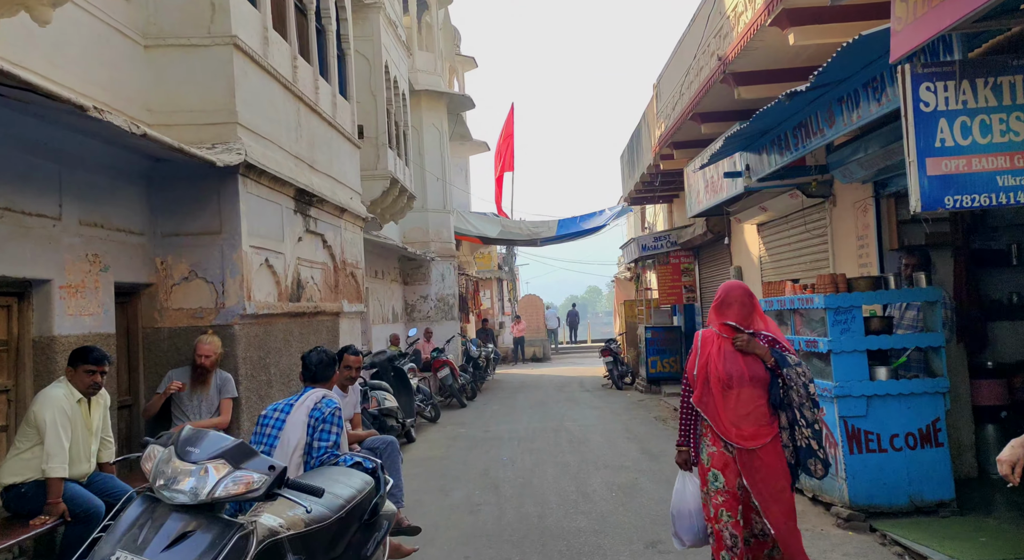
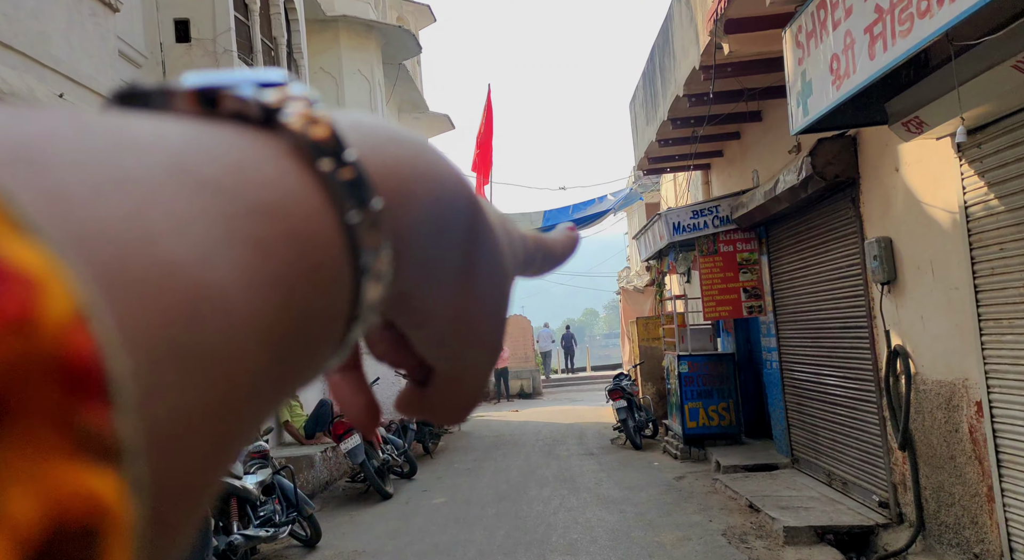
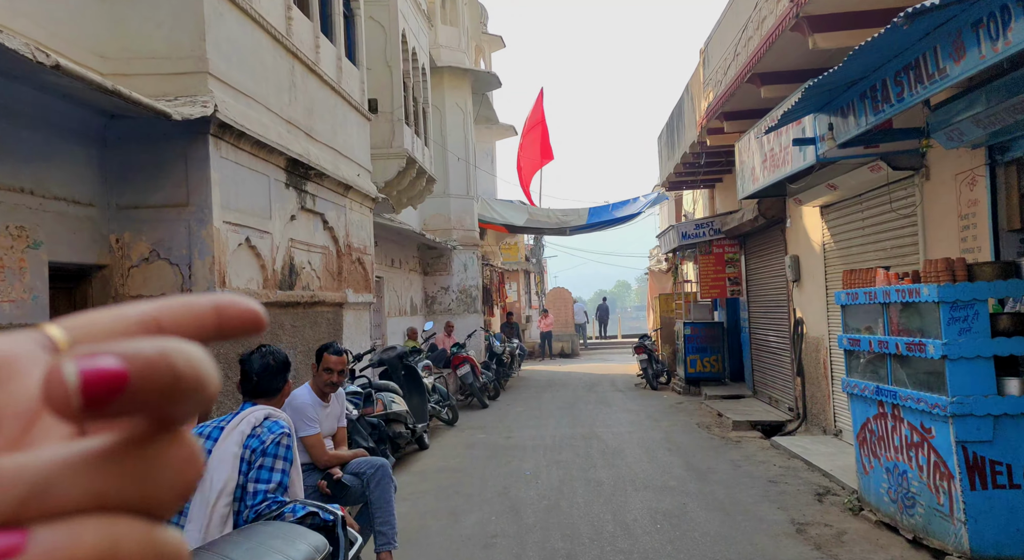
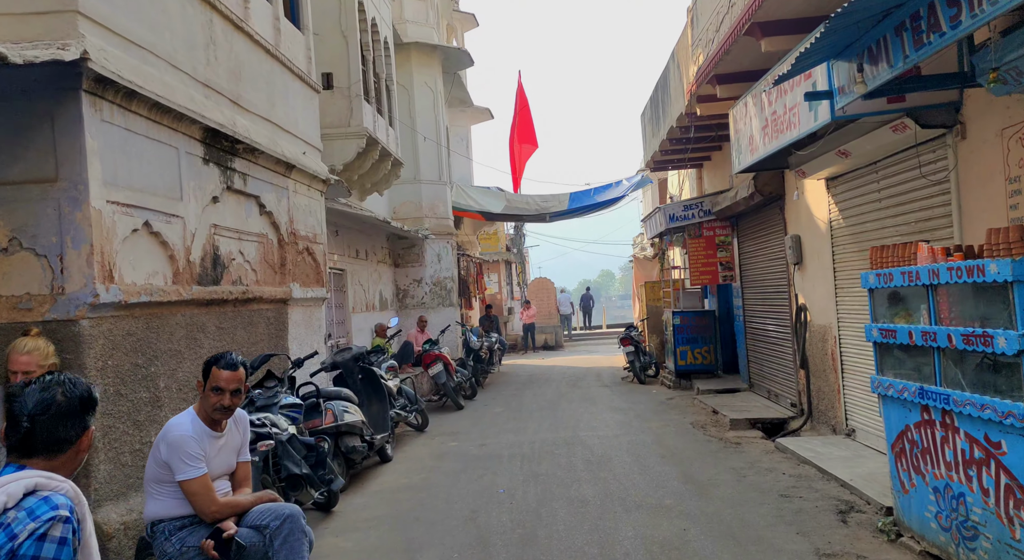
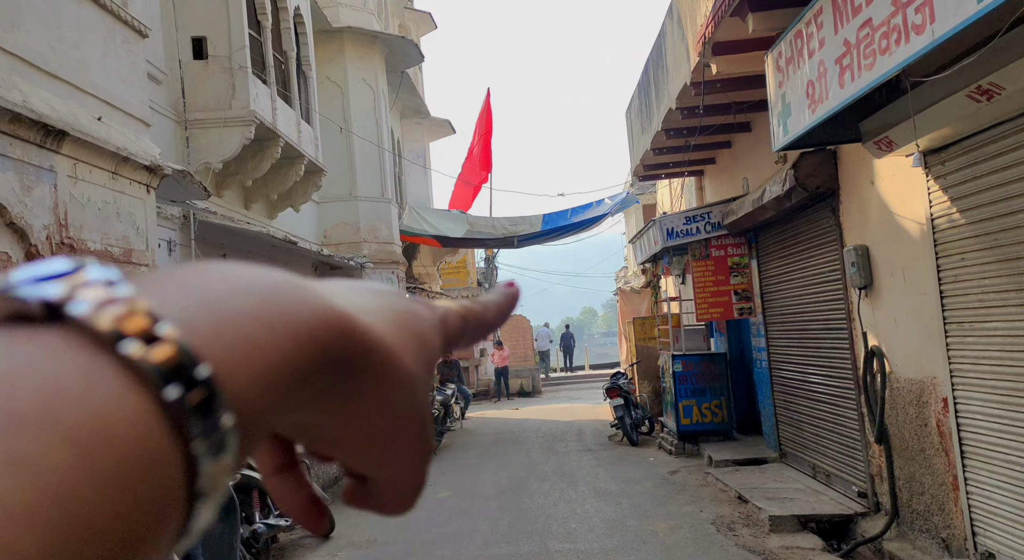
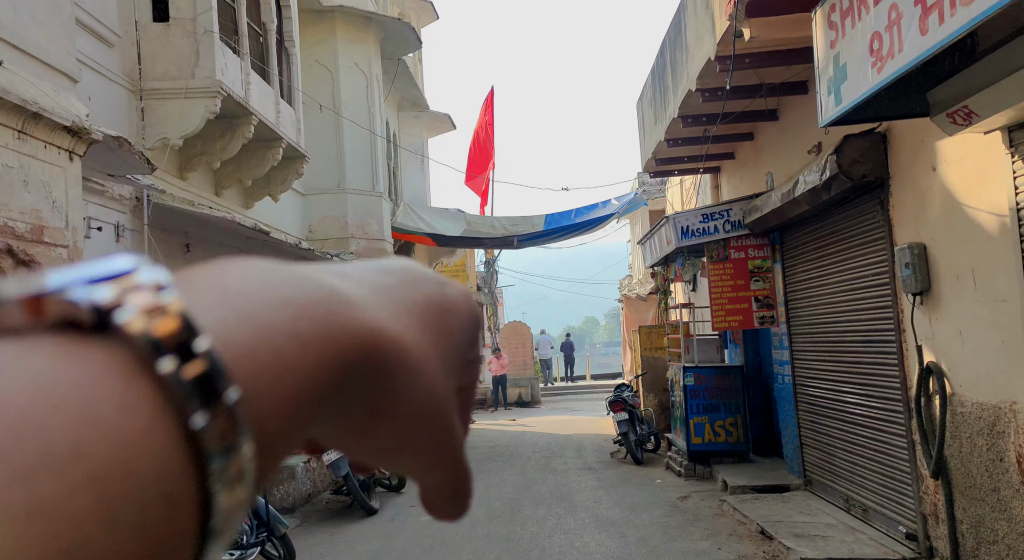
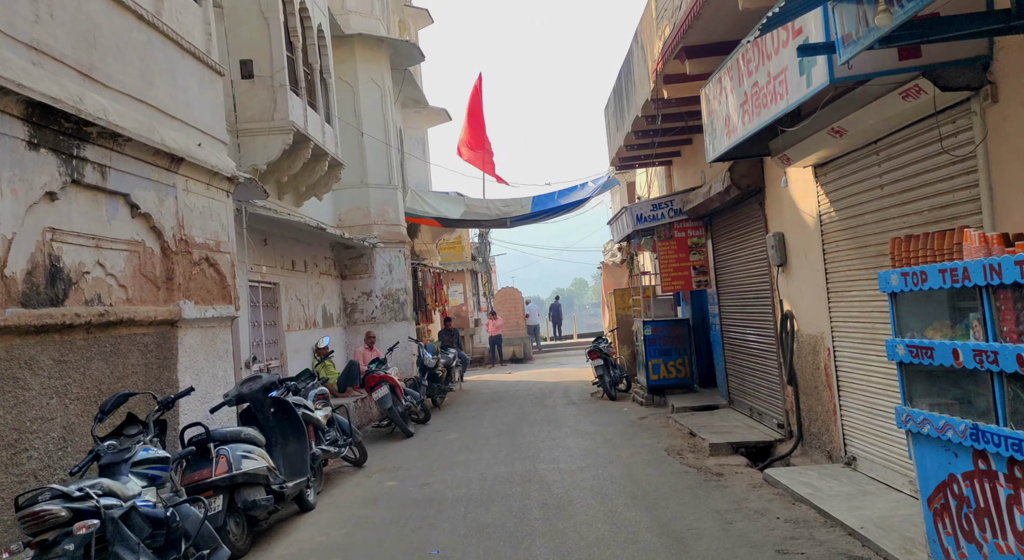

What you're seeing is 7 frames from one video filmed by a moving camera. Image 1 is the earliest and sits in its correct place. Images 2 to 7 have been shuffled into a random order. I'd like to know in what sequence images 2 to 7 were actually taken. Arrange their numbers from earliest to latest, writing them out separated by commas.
3, 4, 7, 5, 2, 6
